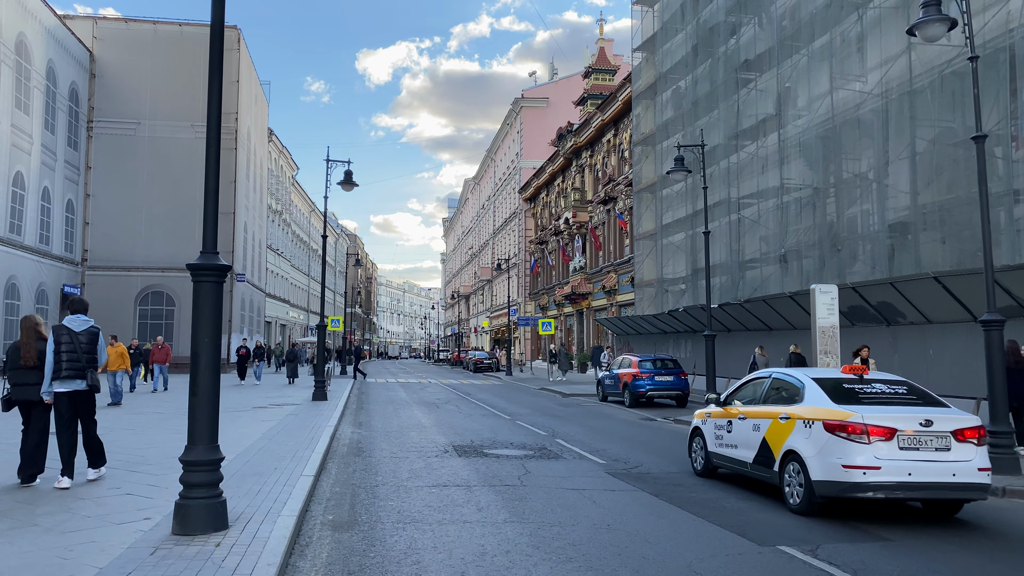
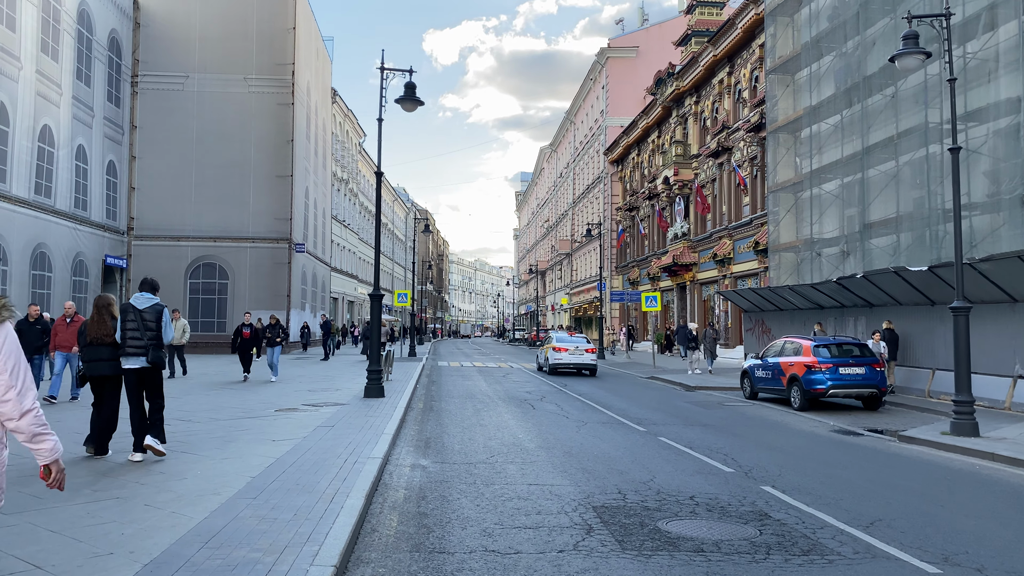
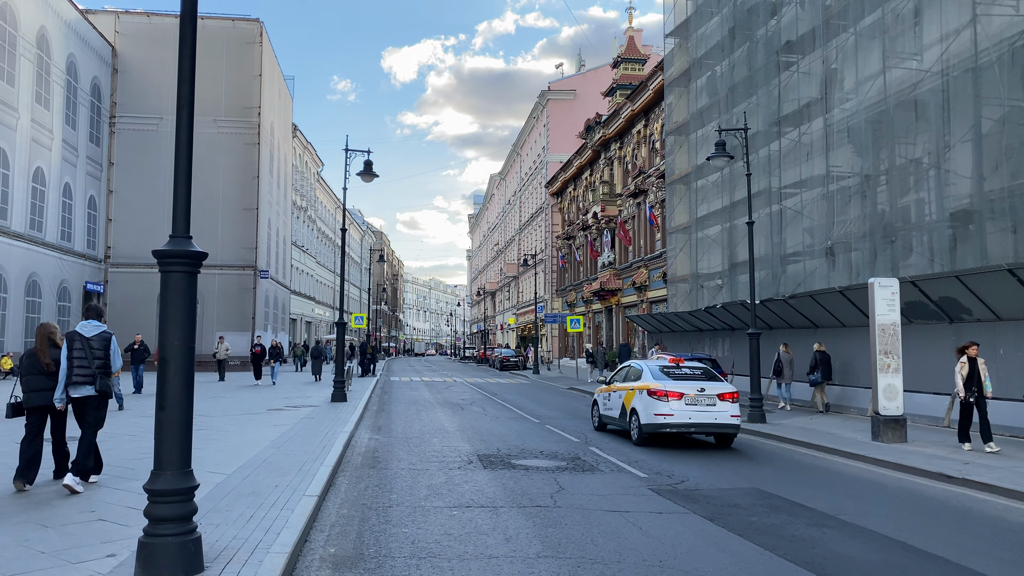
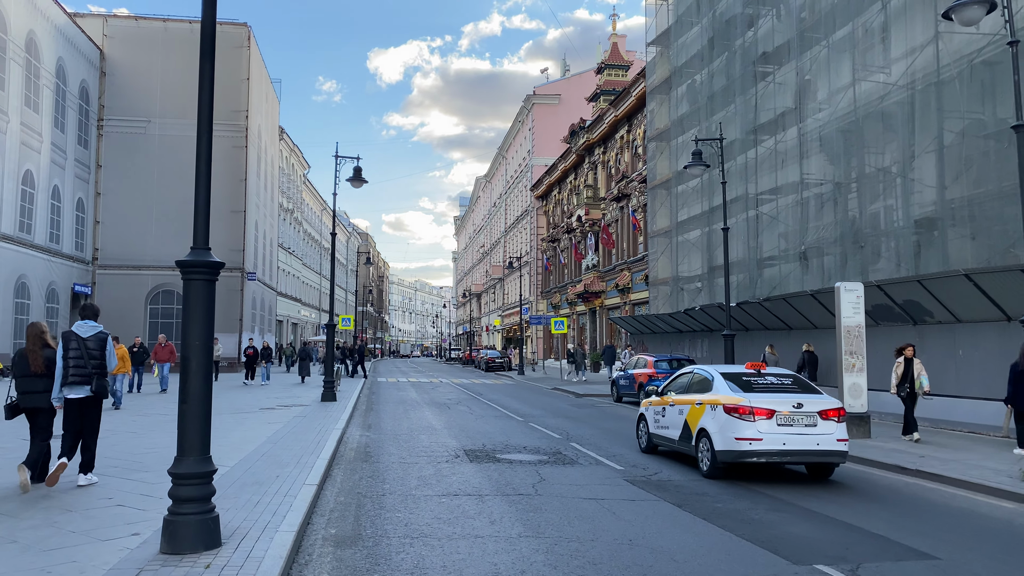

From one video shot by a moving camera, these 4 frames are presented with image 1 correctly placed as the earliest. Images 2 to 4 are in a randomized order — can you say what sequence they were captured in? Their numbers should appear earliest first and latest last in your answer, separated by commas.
4, 3, 2
